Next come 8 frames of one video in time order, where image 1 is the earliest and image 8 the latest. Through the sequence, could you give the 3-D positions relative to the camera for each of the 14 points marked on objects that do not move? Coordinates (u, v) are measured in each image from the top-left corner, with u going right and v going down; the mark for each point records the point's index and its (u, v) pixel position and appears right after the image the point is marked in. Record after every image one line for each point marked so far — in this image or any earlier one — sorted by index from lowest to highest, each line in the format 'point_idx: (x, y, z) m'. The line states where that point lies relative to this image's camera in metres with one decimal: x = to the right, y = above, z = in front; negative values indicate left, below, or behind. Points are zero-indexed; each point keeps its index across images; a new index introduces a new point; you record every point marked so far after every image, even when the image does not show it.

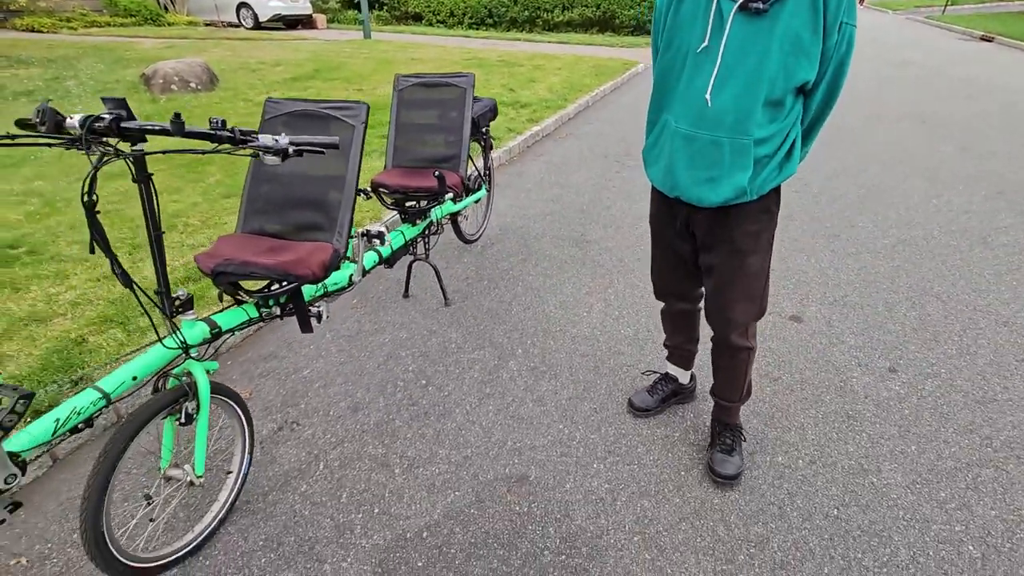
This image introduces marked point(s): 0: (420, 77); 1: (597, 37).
0: (-0.6, +1.5, +3.6) m
1: (+3.1, +9.8, +19.9) m
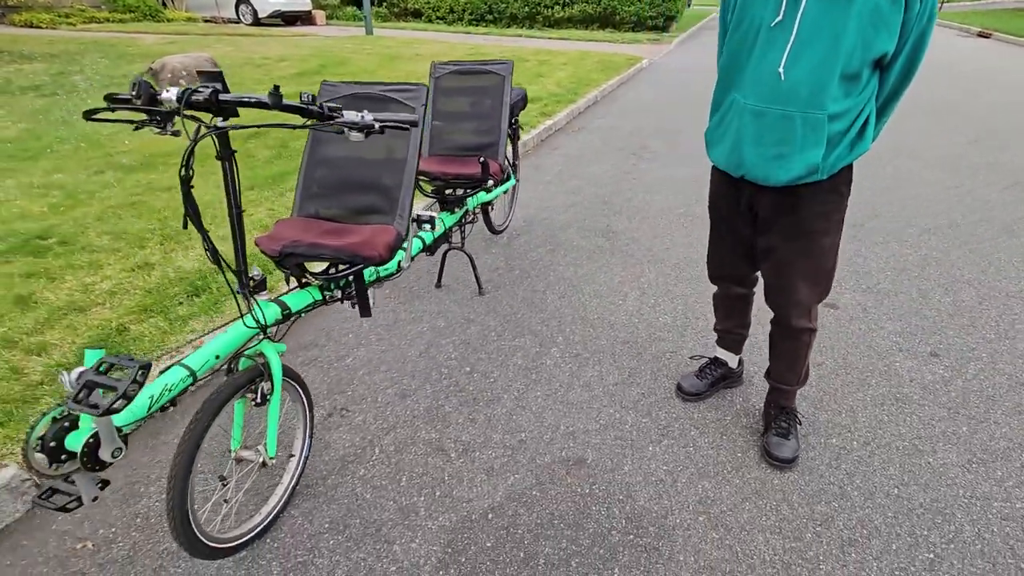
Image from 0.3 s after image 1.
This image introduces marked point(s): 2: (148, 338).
0: (-0.4, +1.6, +3.6) m
1: (+3.2, +9.9, +19.9) m
2: (-2.1, -0.3, +3.0) m
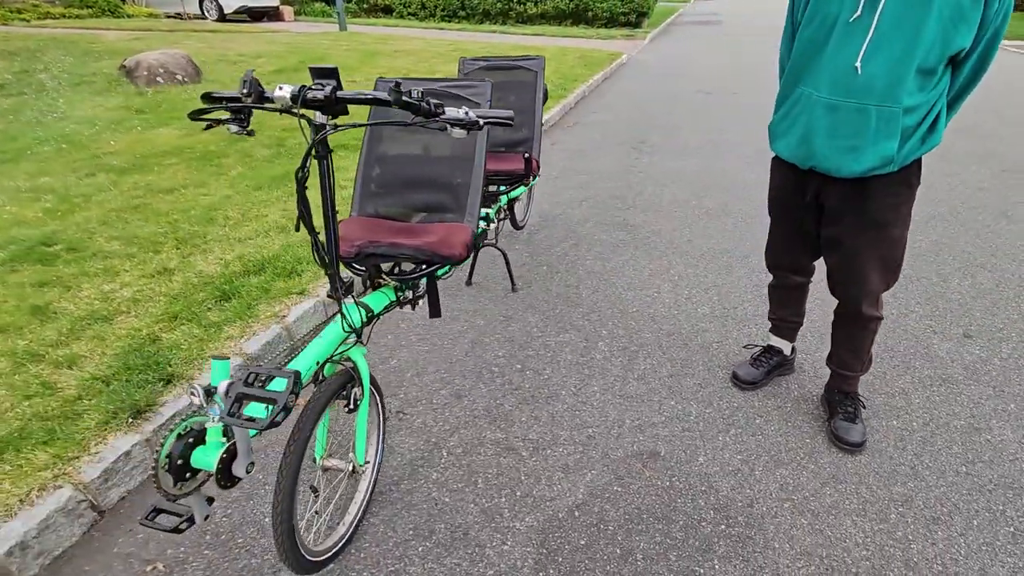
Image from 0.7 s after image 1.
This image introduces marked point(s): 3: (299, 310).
0: (-0.2, +1.6, +3.5) m
1: (+2.3, +10.1, +19.9) m
2: (-1.8, -0.3, +2.8) m
3: (-1.3, -0.1, +3.2) m
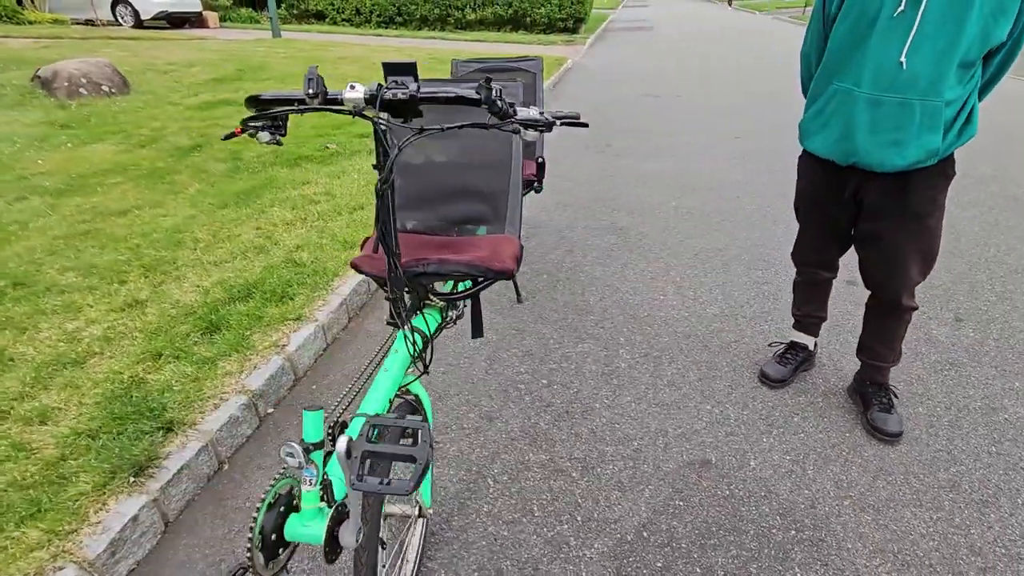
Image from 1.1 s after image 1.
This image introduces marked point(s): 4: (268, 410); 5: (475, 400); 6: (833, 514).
0: (-0.2, +1.5, +3.4) m
1: (0.0, +9.9, +20.0) m
2: (-1.6, -0.5, +2.5) m
3: (-1.2, -0.3, +2.9) m
4: (-1.3, -0.6, +2.7) m
5: (-0.2, -0.6, +2.7) m
6: (+1.3, -0.9, +2.1) m
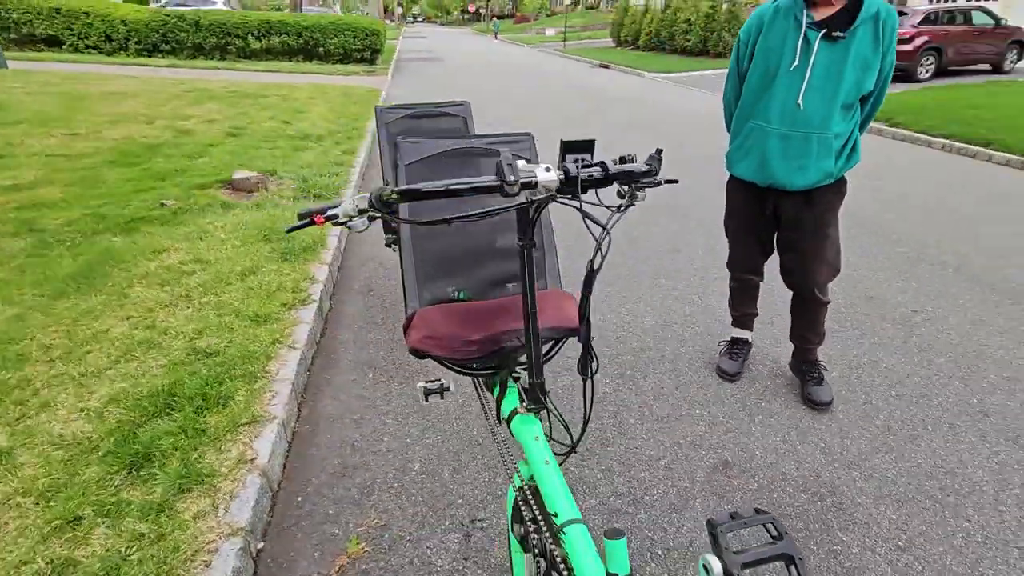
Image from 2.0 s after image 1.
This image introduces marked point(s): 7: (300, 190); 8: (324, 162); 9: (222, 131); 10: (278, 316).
0: (-0.7, +1.1, +3.2) m
1: (-7.5, +8.3, +19.0) m
2: (-1.4, -1.0, +1.9) m
3: (-1.2, -0.7, +2.4) m
4: (-1.0, -1.1, +2.1) m
5: (-0.1, -0.9, +2.6) m
6: (+1.6, -0.9, +2.5) m
7: (-2.4, +1.1, +5.7) m
8: (-2.6, +1.8, +7.1) m
9: (-4.6, +2.5, +8.2) m
10: (-1.6, -0.2, +3.4) m
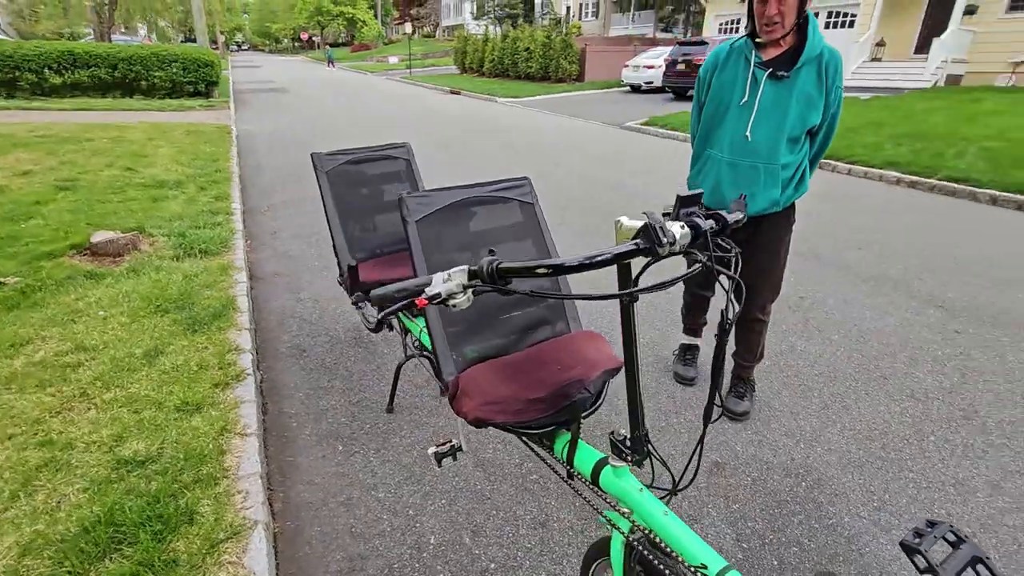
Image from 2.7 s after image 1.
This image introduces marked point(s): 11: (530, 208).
0: (-1.0, +0.8, +3.0) m
1: (-12.4, +6.1, +16.7) m
2: (-1.0, -1.3, +1.5) m
3: (-1.0, -1.1, +2.0) m
4: (-0.8, -1.4, +1.8) m
5: (0.0, -1.1, +2.5) m
6: (+1.6, -0.9, +2.8) m
7: (-3.2, +0.4, +5.0) m
8: (-3.9, +0.9, +6.2) m
9: (-6.2, +1.4, +6.8) m
10: (-1.7, -0.6, +2.9) m
11: (+0.1, +0.3, +2.1) m
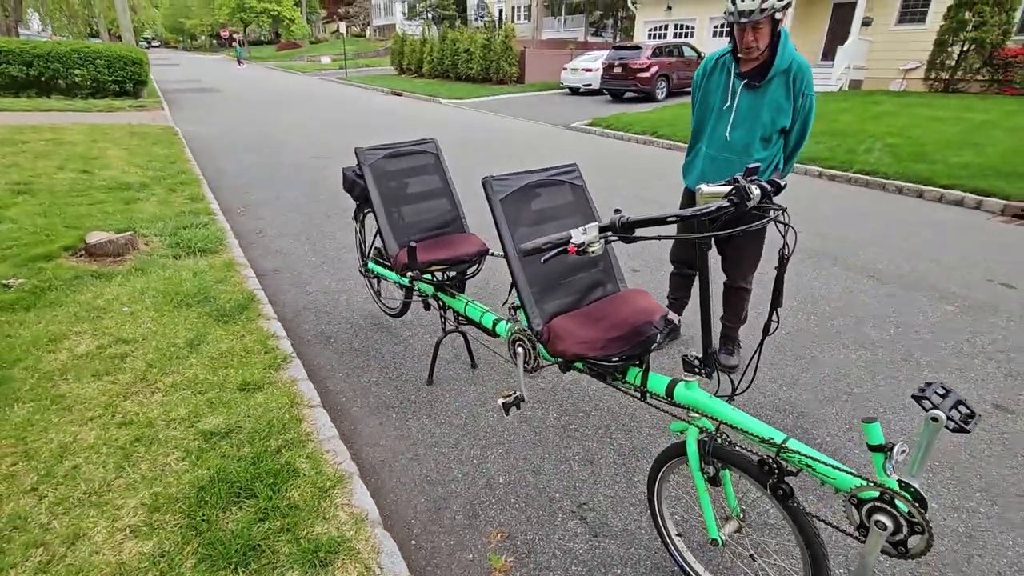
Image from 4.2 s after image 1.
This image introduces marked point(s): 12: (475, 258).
0: (-0.8, +0.9, +3.3) m
1: (-14.0, +5.7, +15.6) m
2: (-0.6, -1.2, +1.7) m
3: (-0.7, -1.0, +2.3) m
4: (-0.4, -1.3, +2.1) m
5: (+0.3, -0.9, +2.9) m
6: (+1.9, -0.7, +3.4) m
7: (-3.3, +0.4, +5.0) m
8: (-4.1, +0.9, +6.2) m
9: (-6.5, +1.2, +6.5) m
10: (-1.5, -0.6, +3.1) m
11: (+0.3, +0.5, +2.5) m
12: (-0.2, +0.2, +3.2) m
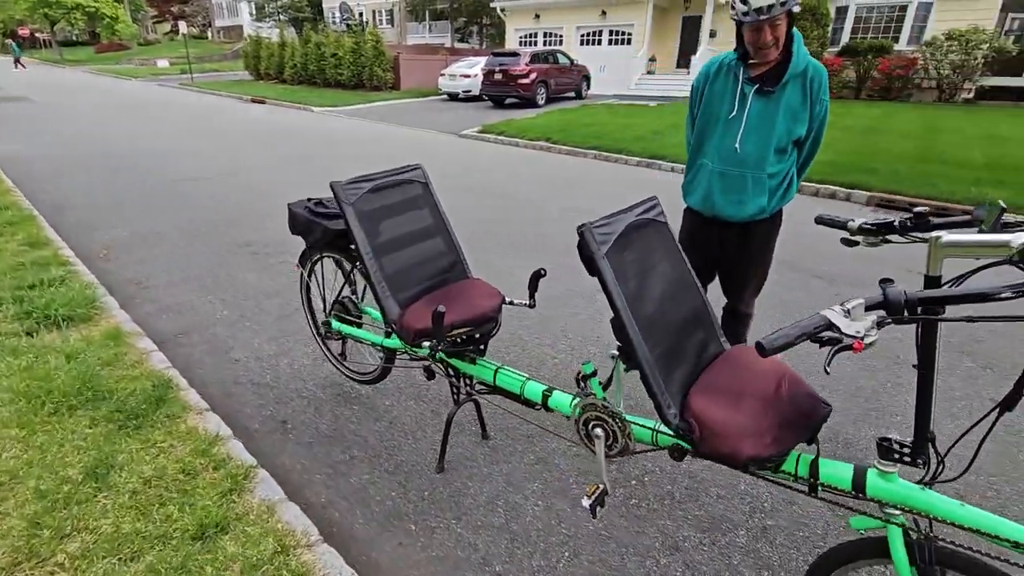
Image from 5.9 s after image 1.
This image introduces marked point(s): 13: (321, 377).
0: (-0.7, +0.5, +2.5) m
1: (-16.7, +3.9, +11.6) m
2: (0.0, -1.5, +1.1) m
3: (-0.2, -1.3, +1.6) m
4: (+0.1, -1.5, +1.5) m
5: (+0.6, -1.2, +2.4) m
6: (+2.0, -0.8, +3.3) m
7: (-3.4, -0.2, +3.6) m
8: (-4.5, +0.2, +4.6) m
9: (-7.0, +0.3, +4.4) m
10: (-1.2, -1.0, +2.2) m
11: (+0.6, +0.2, +2.1) m
12: (-0.1, -0.1, +2.6) m
13: (-1.3, -0.6, +3.5) m
